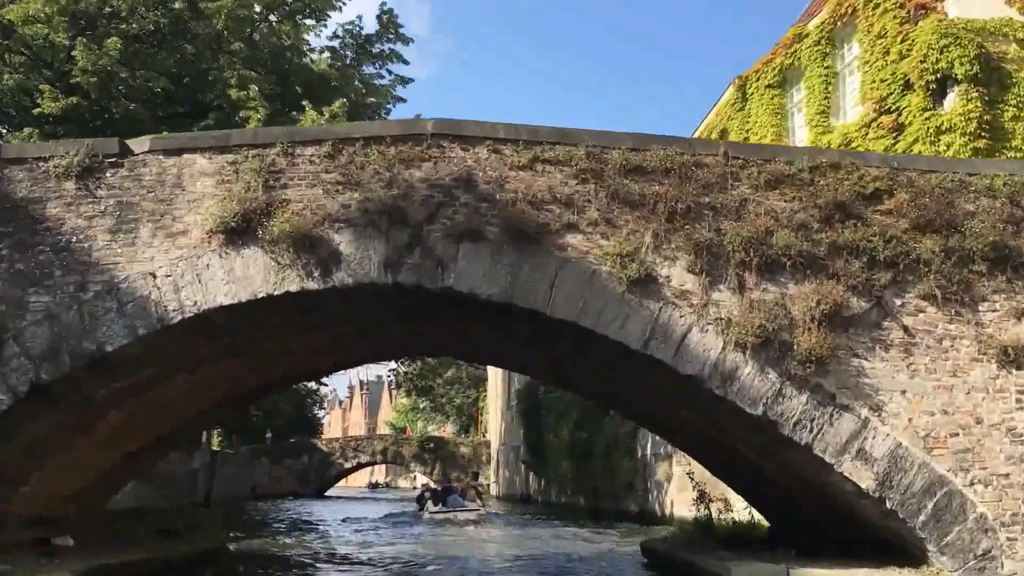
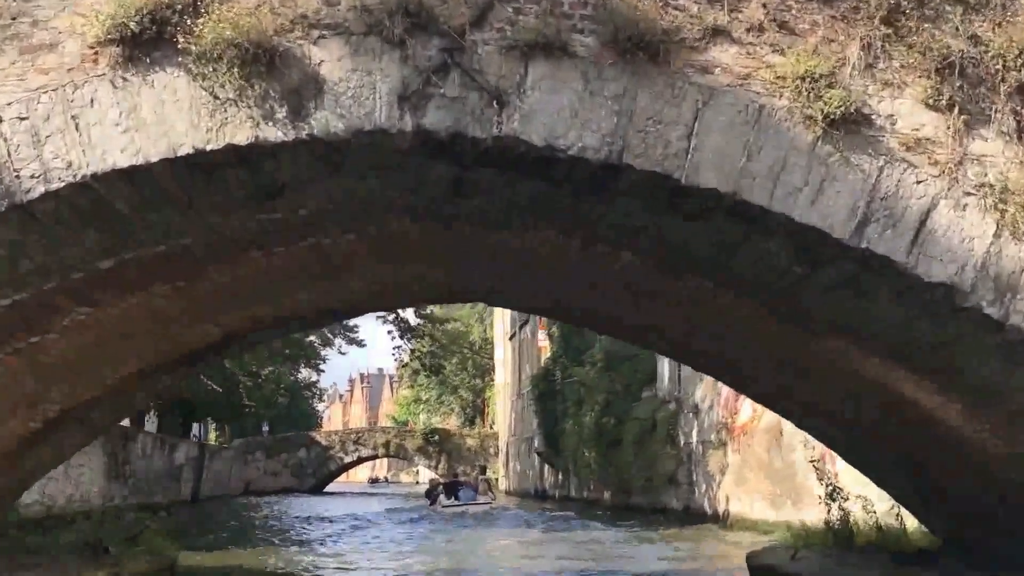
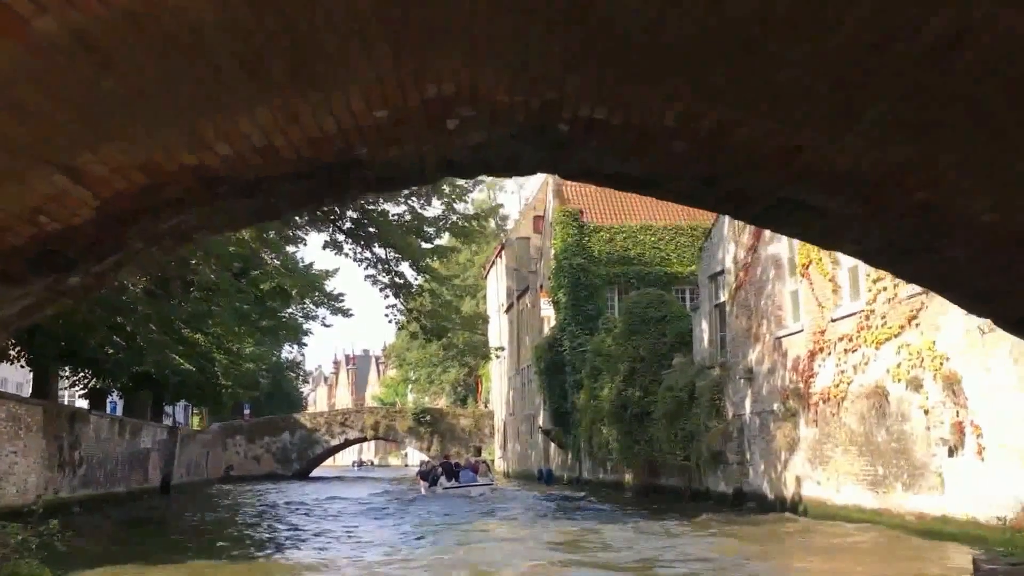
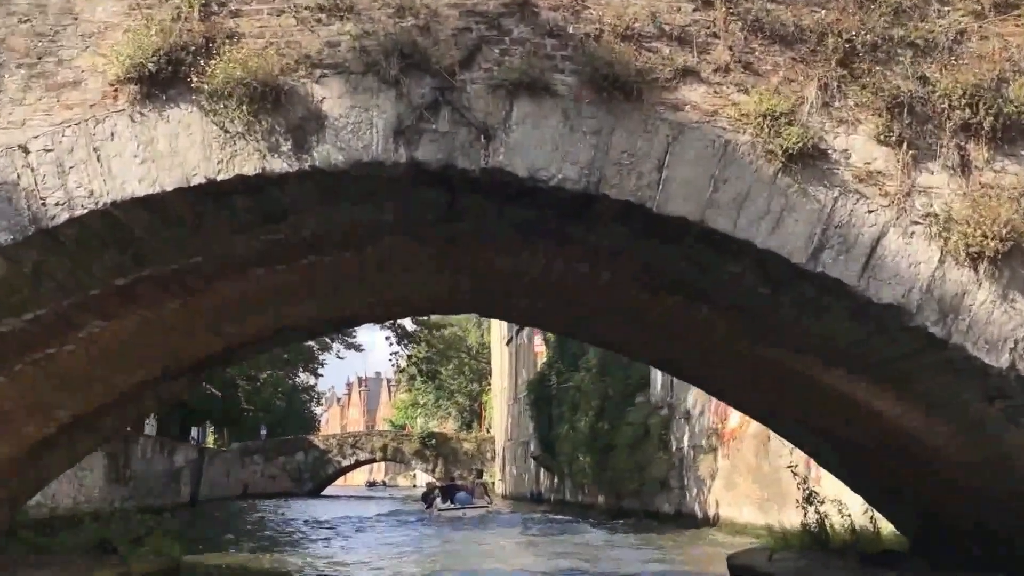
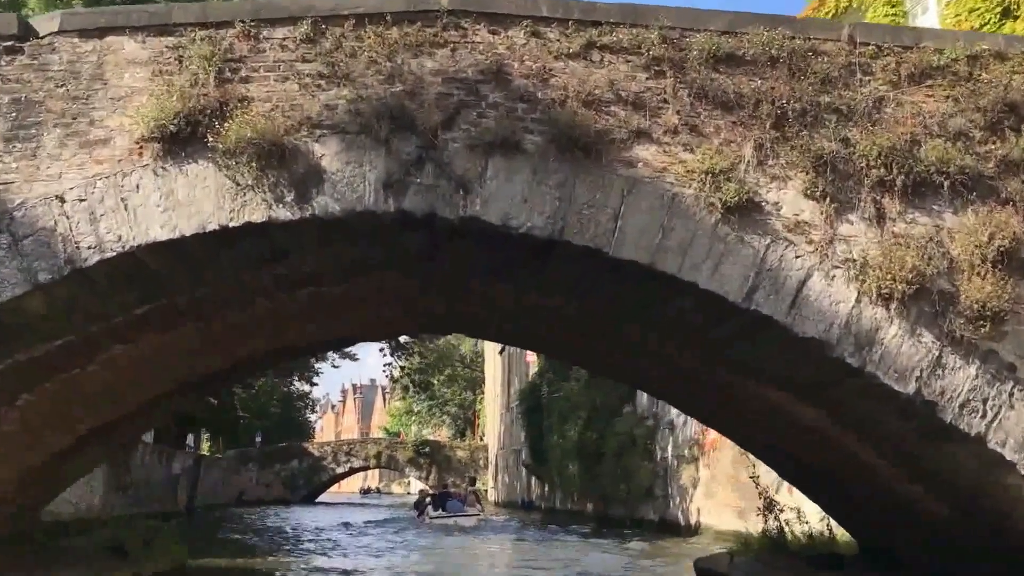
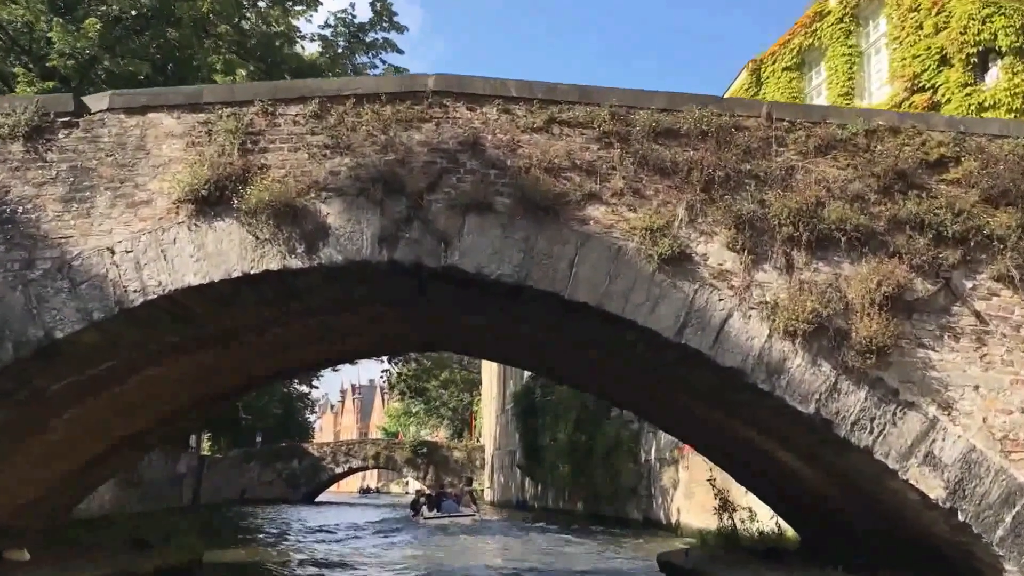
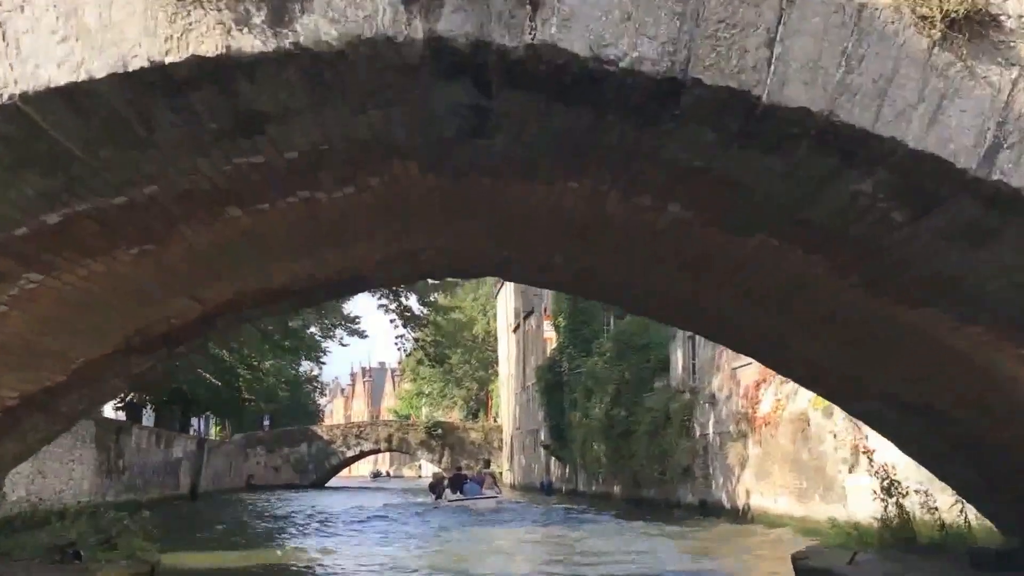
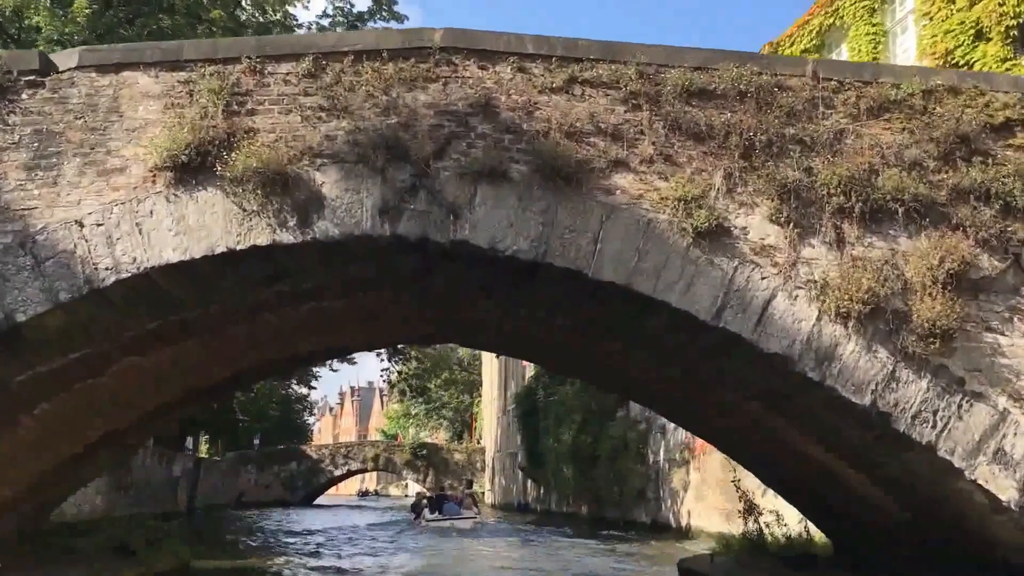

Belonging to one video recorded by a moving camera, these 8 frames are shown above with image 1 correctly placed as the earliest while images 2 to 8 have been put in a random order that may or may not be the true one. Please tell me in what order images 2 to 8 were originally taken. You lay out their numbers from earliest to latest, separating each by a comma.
6, 8, 5, 4, 2, 7, 3
